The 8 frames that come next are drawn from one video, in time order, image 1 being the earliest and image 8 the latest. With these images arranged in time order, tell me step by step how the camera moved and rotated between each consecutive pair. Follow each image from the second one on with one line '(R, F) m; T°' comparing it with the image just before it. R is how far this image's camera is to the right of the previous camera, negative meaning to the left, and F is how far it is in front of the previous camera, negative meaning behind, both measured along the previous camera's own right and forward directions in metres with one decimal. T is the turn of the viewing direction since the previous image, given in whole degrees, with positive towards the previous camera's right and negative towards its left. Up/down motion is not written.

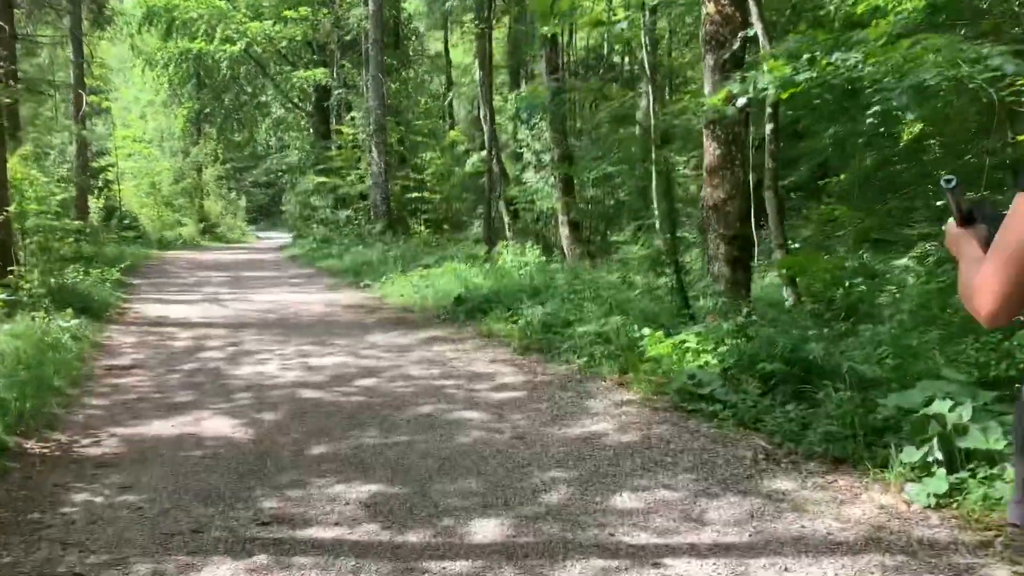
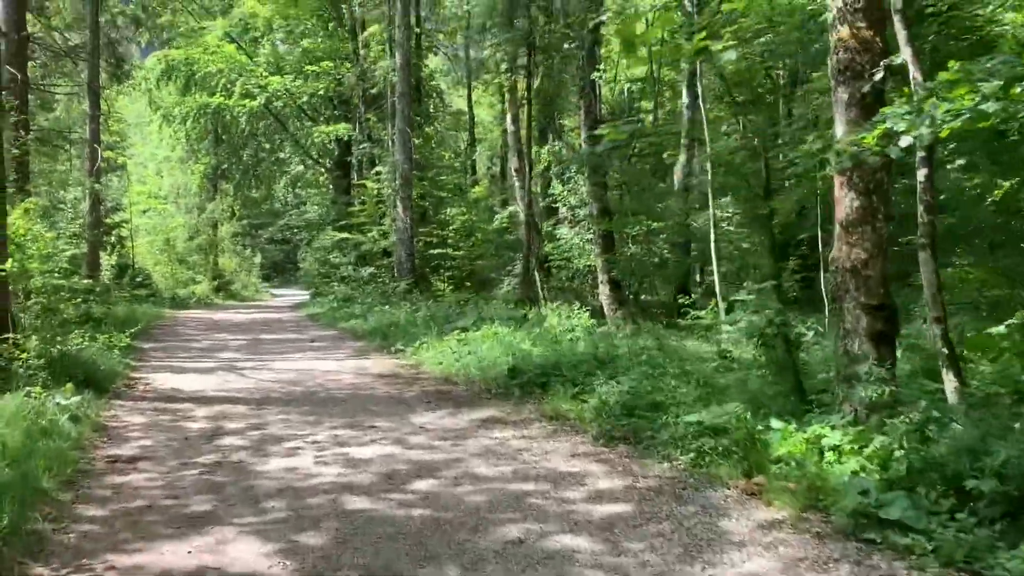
(-0.5, +1.1) m; -1°
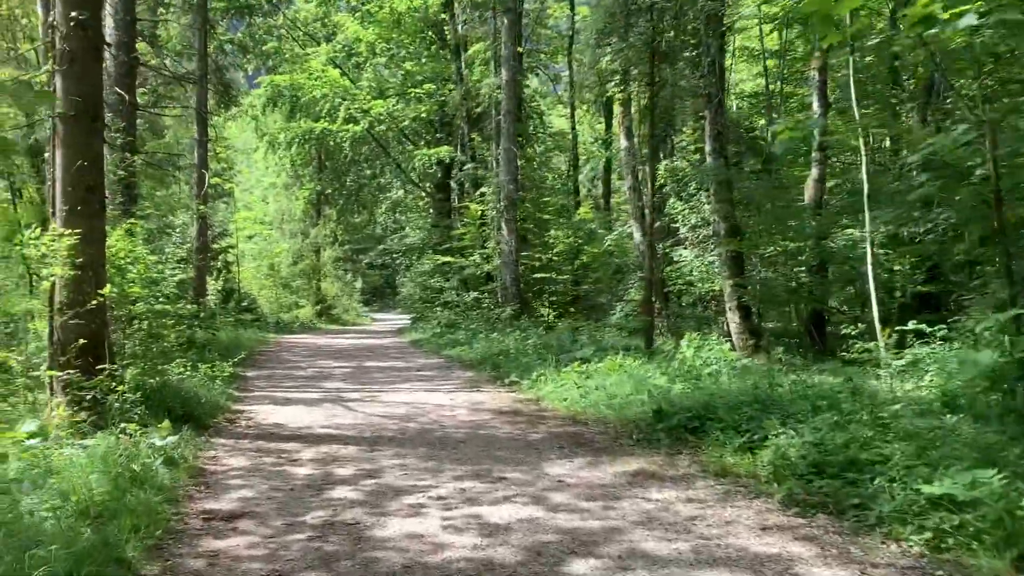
(-0.4, +1.0) m; -6°
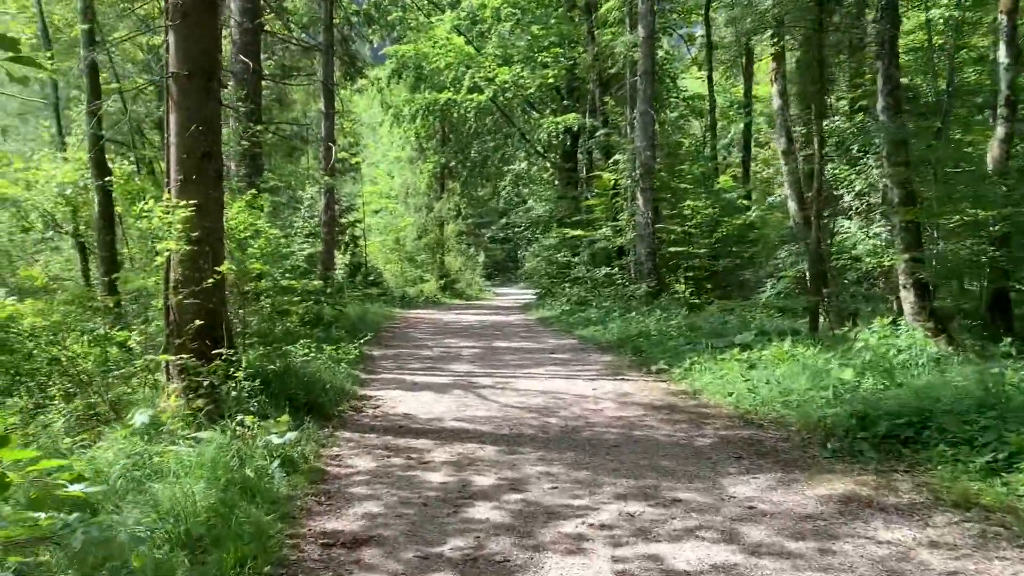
(-0.3, +1.0) m; -8°
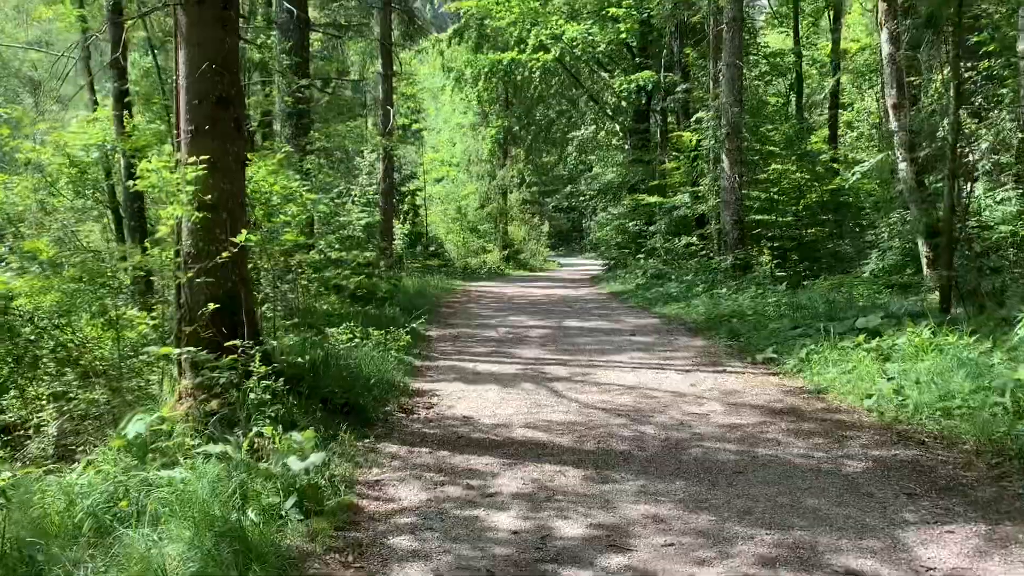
(-0.2, +1.4) m; -4°
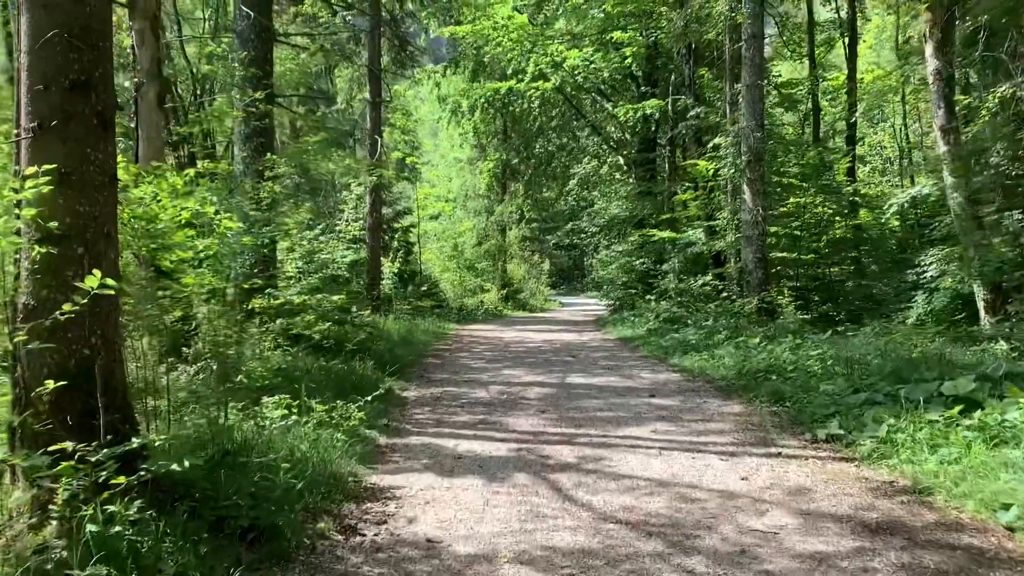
(+0.1, +1.8) m; 0°
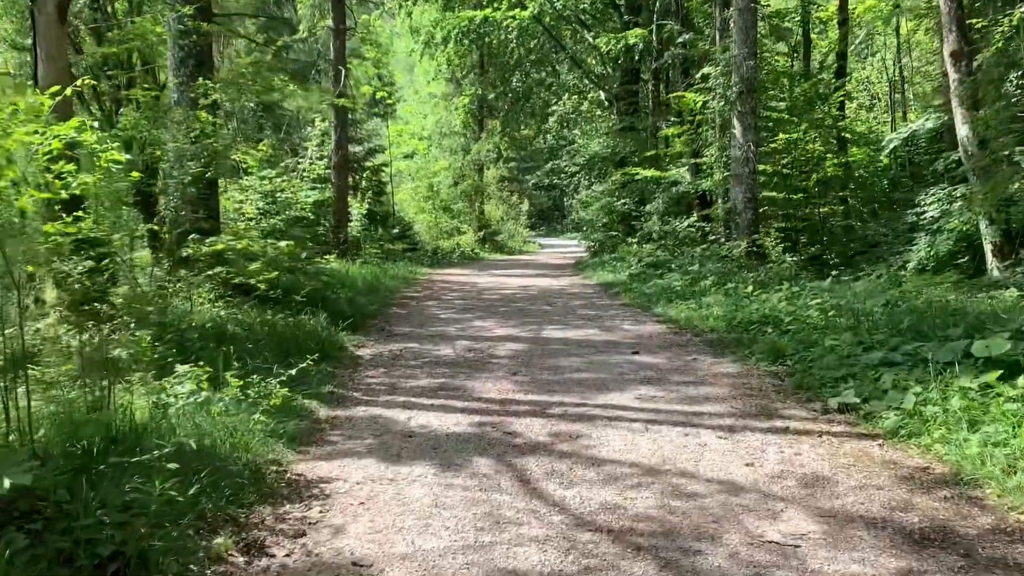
(+0.1, +1.0) m; +1°
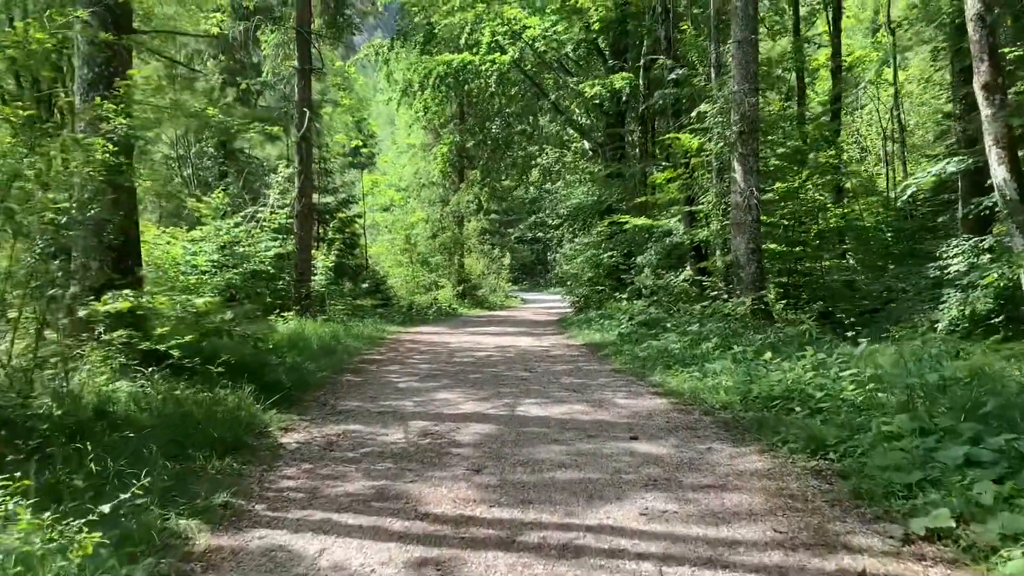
(+0.1, +1.5) m; +1°
